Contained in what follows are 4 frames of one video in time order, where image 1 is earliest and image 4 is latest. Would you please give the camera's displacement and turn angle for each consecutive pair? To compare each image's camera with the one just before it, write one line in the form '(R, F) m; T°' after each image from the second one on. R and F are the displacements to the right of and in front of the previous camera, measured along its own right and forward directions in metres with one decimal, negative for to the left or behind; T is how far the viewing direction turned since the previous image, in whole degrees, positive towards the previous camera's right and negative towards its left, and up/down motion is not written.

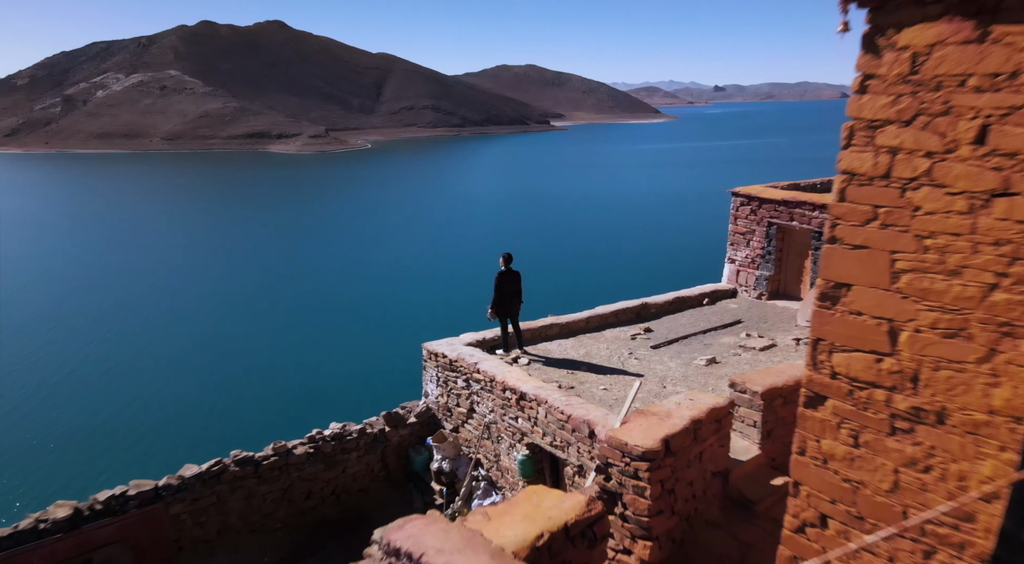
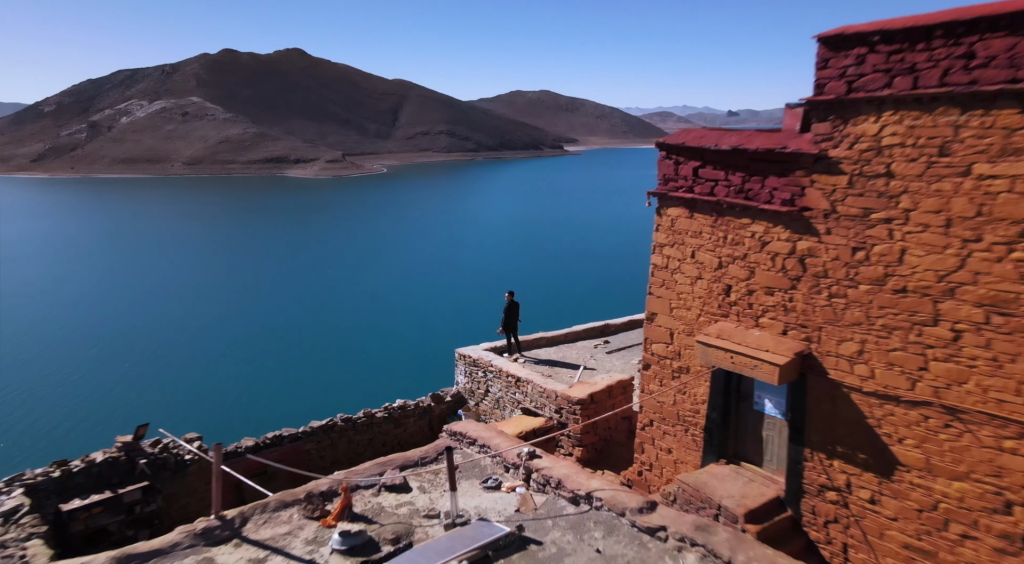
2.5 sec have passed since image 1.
(+0.2, -3.7) m; -1°
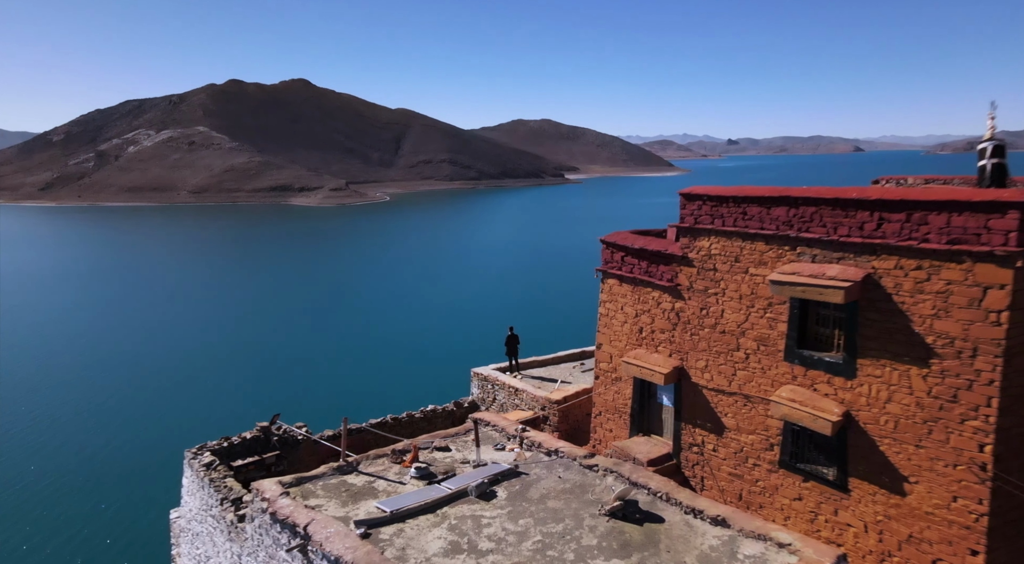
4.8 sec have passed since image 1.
(0.0, -3.9) m; 0°
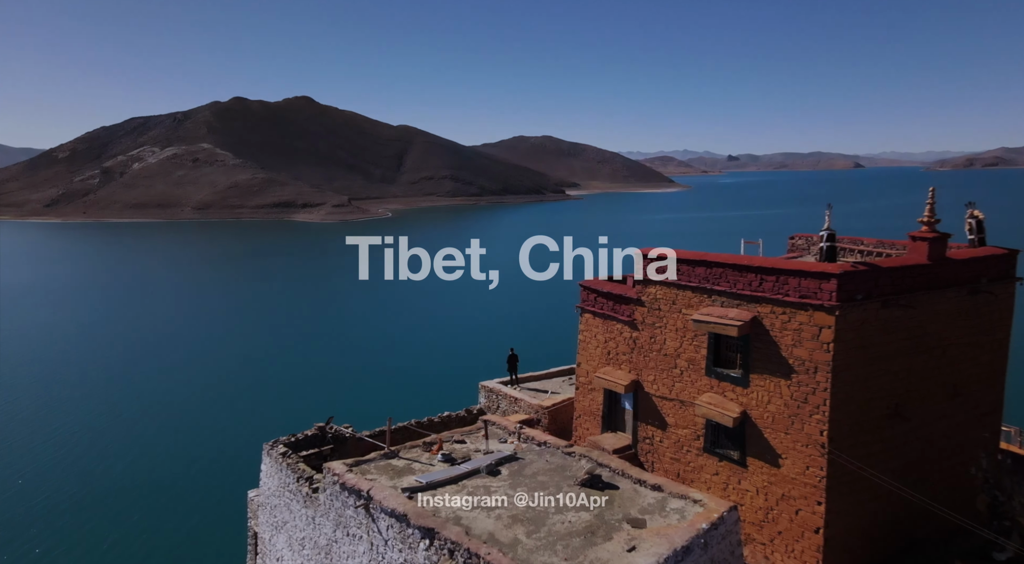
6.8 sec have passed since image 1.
(0.0, -3.2) m; 0°
